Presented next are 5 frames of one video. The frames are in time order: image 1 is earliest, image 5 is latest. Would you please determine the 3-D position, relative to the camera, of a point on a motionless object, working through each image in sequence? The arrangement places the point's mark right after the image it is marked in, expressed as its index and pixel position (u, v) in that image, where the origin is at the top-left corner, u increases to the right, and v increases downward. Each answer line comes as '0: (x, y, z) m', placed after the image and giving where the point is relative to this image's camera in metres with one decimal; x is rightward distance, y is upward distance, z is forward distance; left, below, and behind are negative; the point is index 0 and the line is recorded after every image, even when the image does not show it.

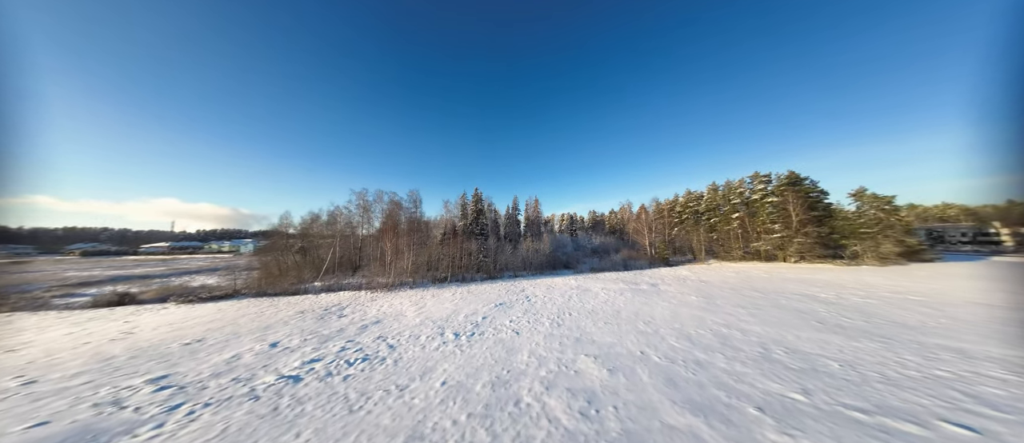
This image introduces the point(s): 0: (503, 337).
0: (-0.6, -8.1, +16.1) m
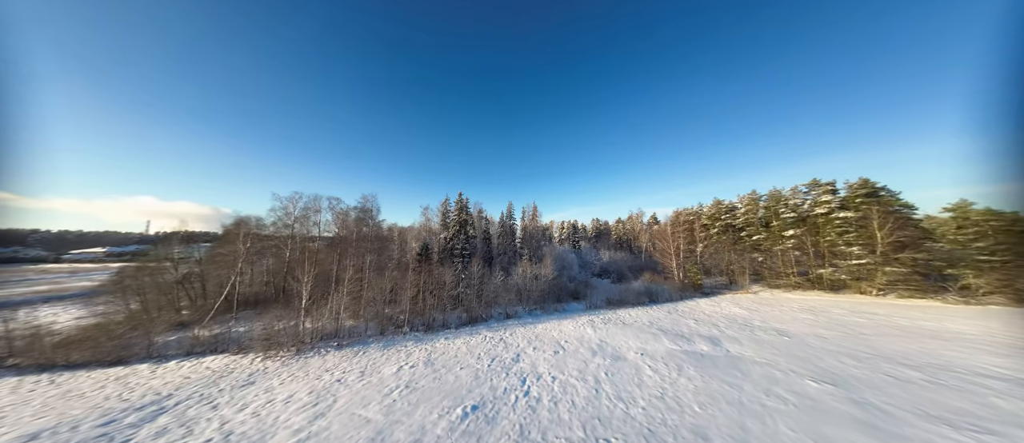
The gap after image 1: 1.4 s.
0: (-1.4, -9.4, +5.4) m
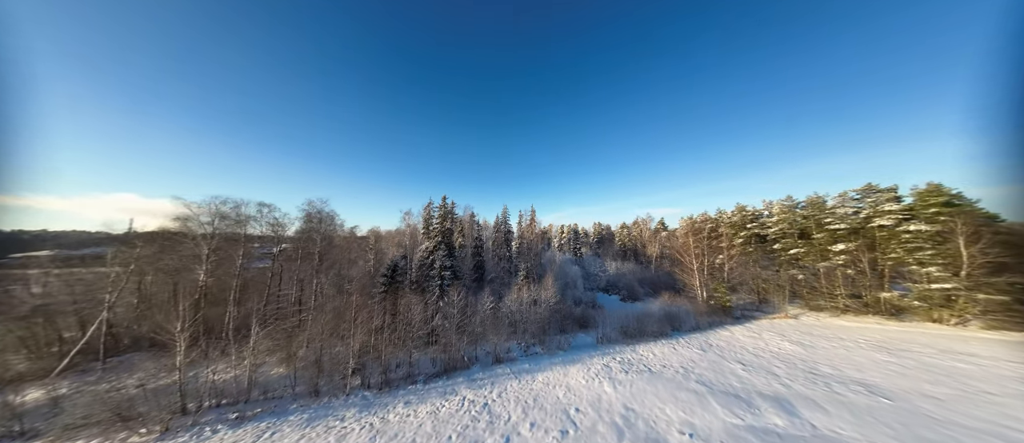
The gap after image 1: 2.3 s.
0: (-2.0, -10.1, -0.7) m
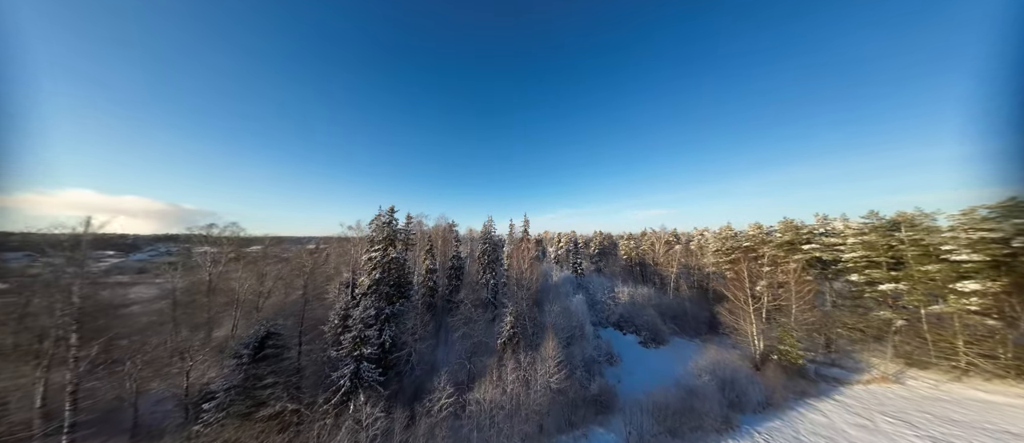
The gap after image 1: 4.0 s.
0: (-2.8, -11.6, -10.6) m
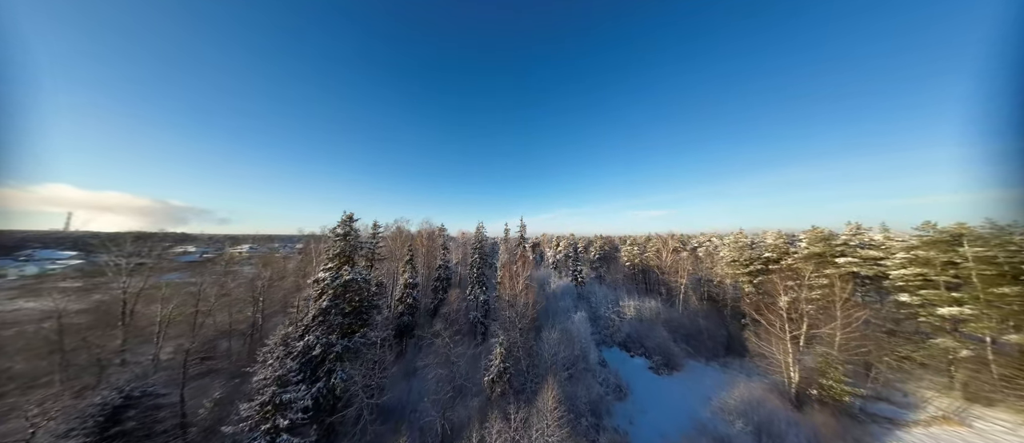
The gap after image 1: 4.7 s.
0: (-3.2, -12.3, -14.5) m
